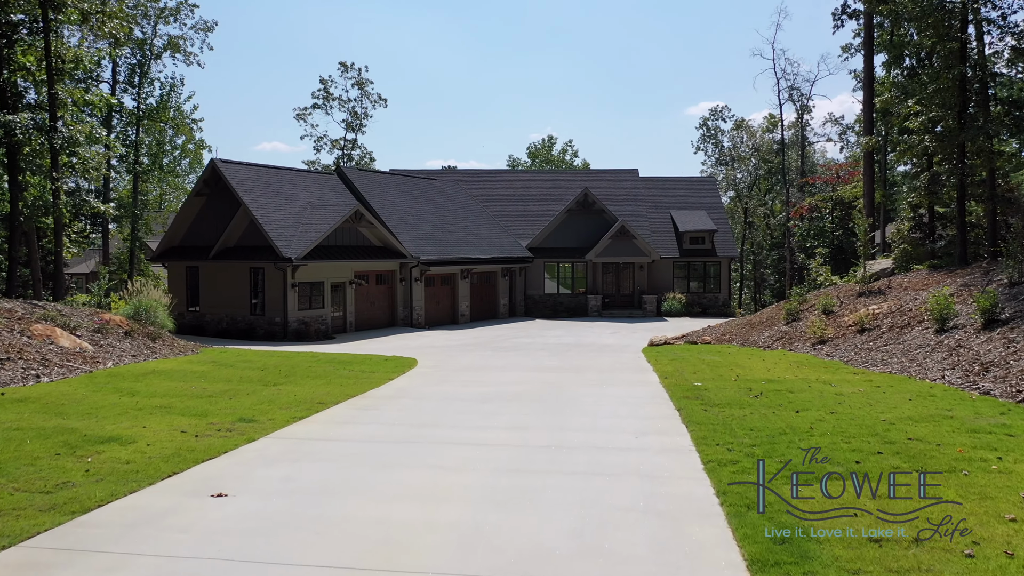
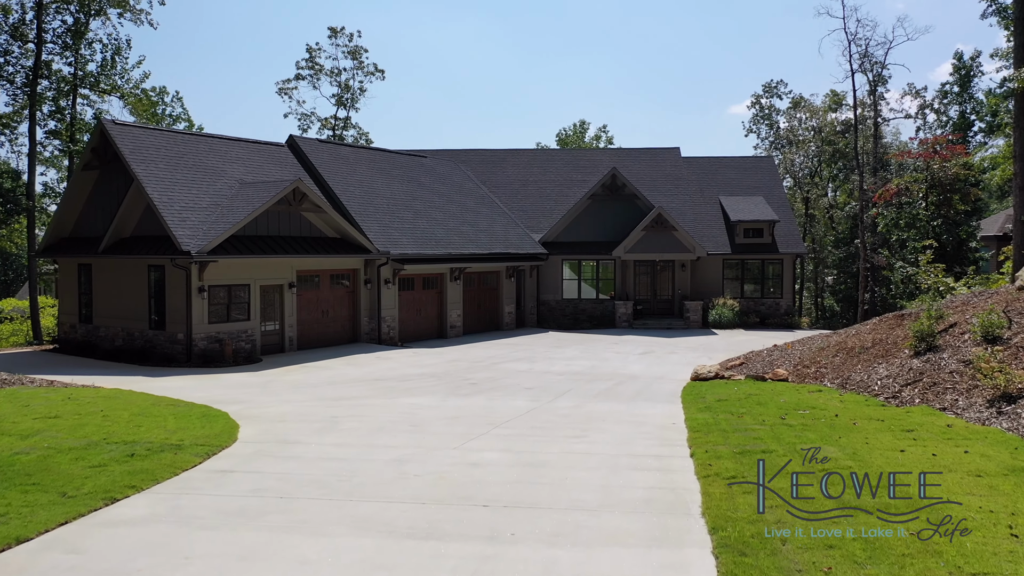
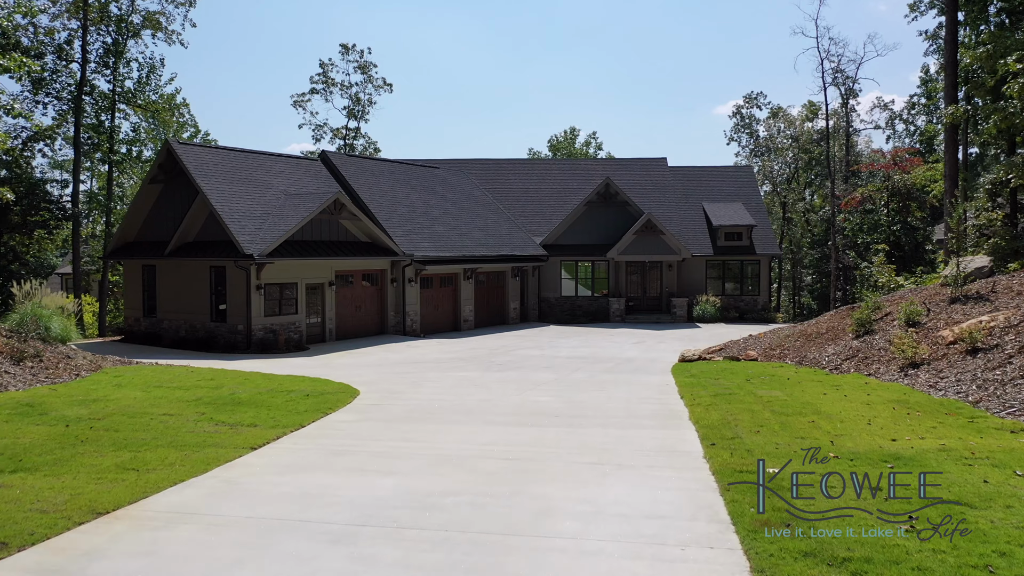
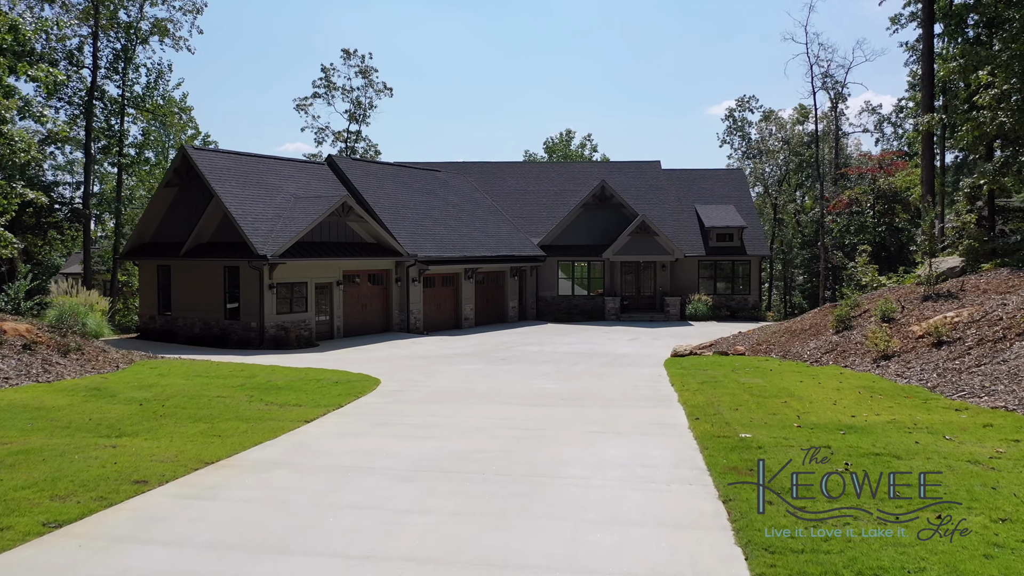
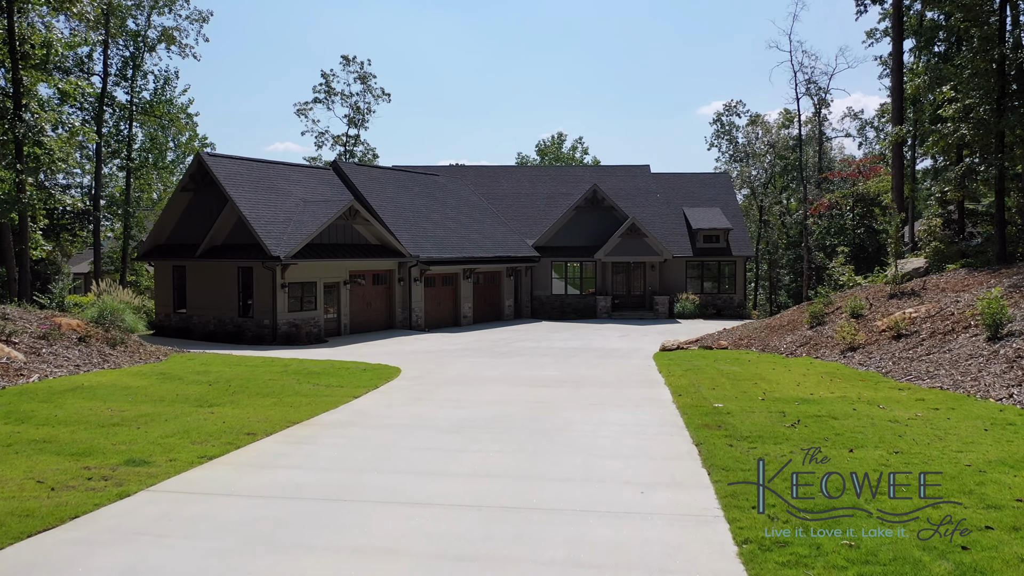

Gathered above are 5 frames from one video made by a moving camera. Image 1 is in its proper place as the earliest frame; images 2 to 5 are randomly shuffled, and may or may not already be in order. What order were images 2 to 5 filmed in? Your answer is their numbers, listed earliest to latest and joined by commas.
5, 4, 3, 2
